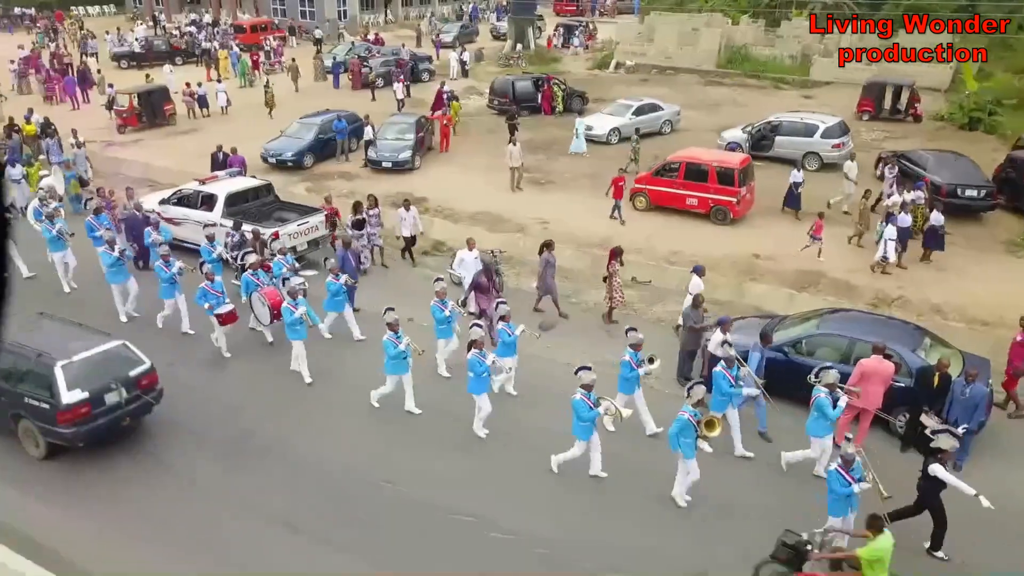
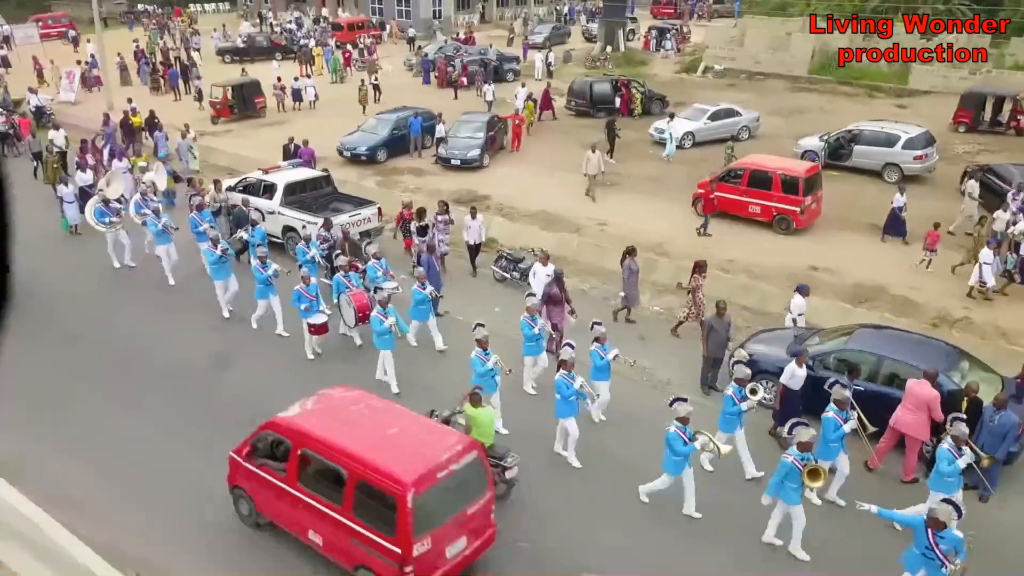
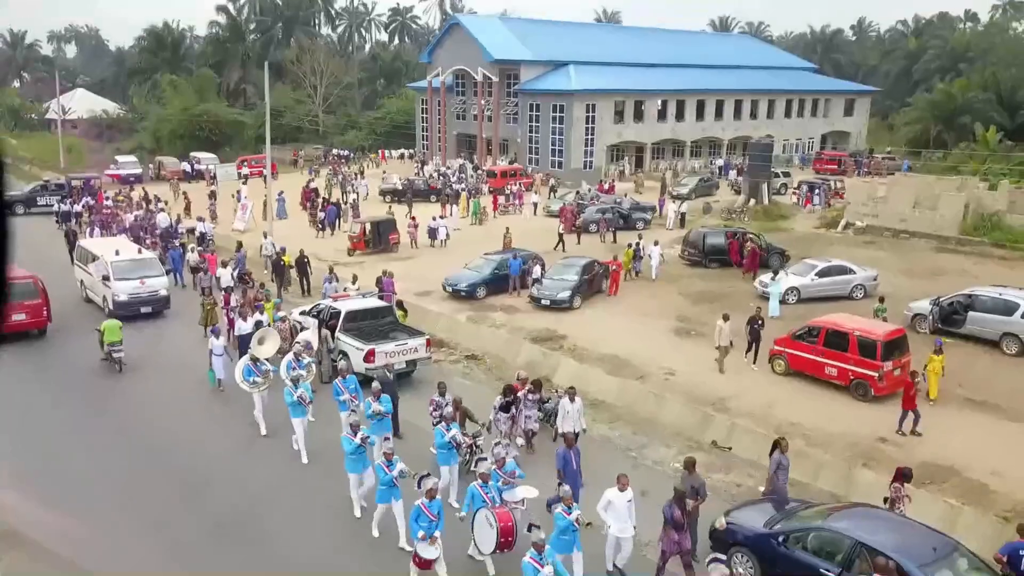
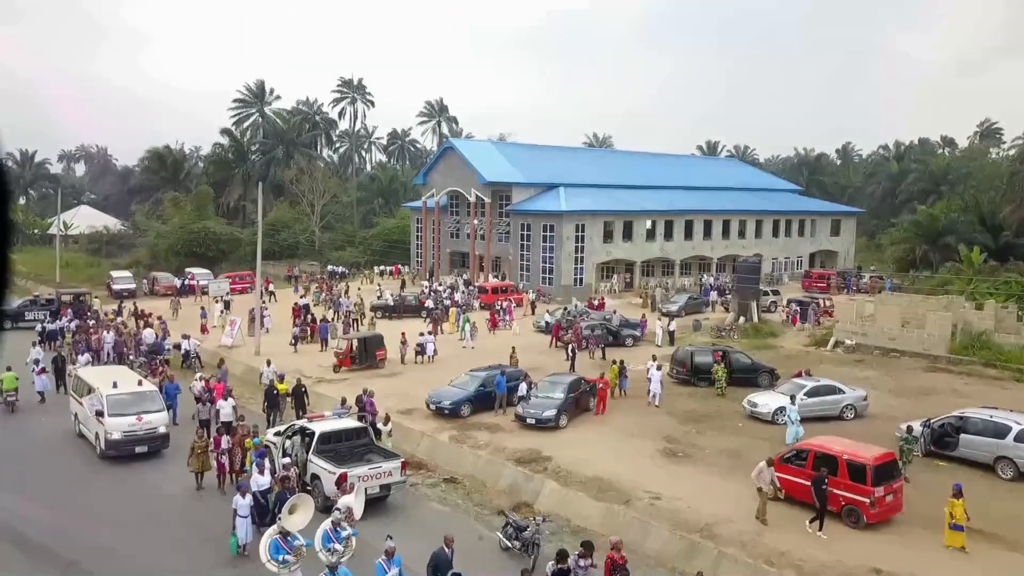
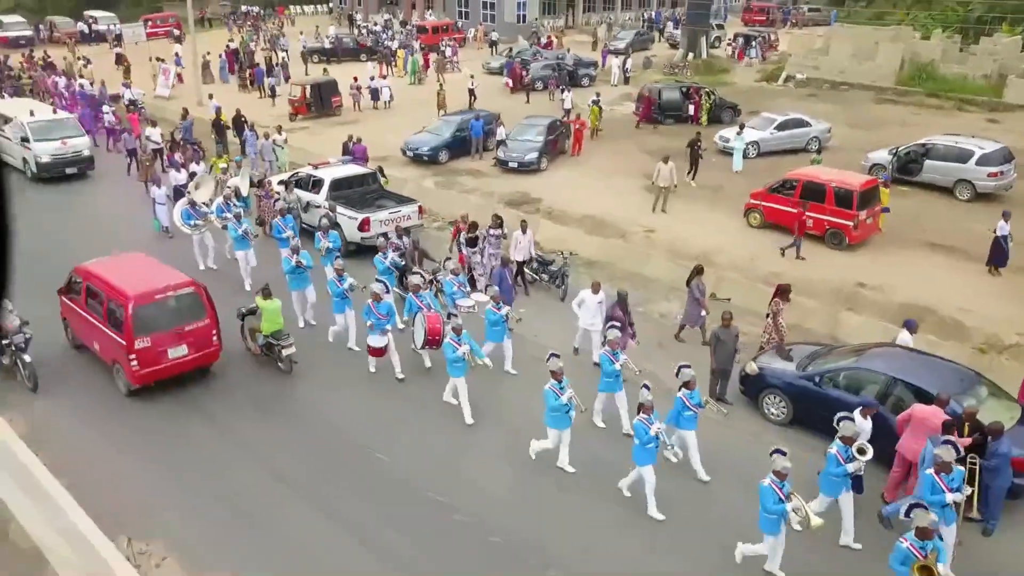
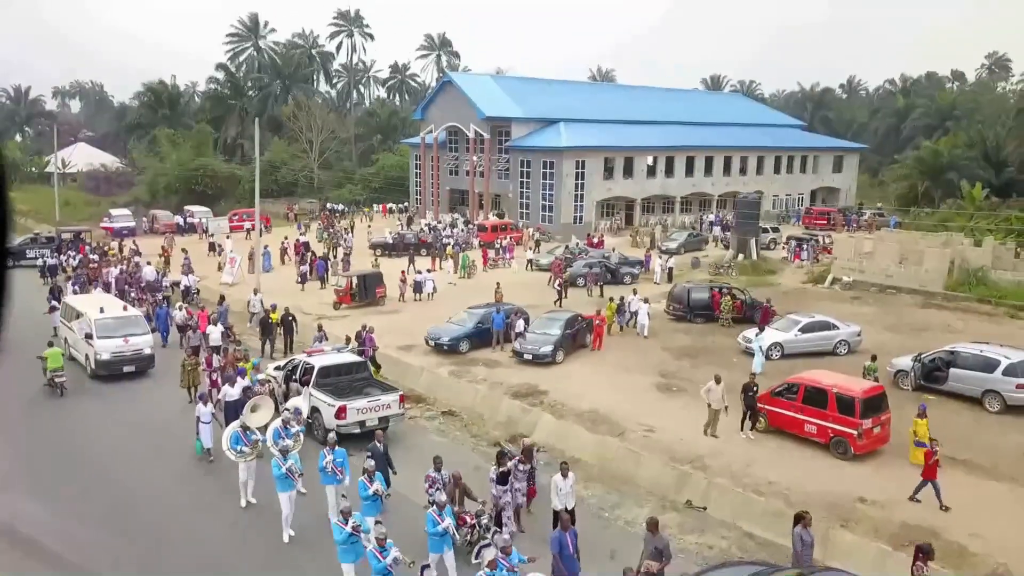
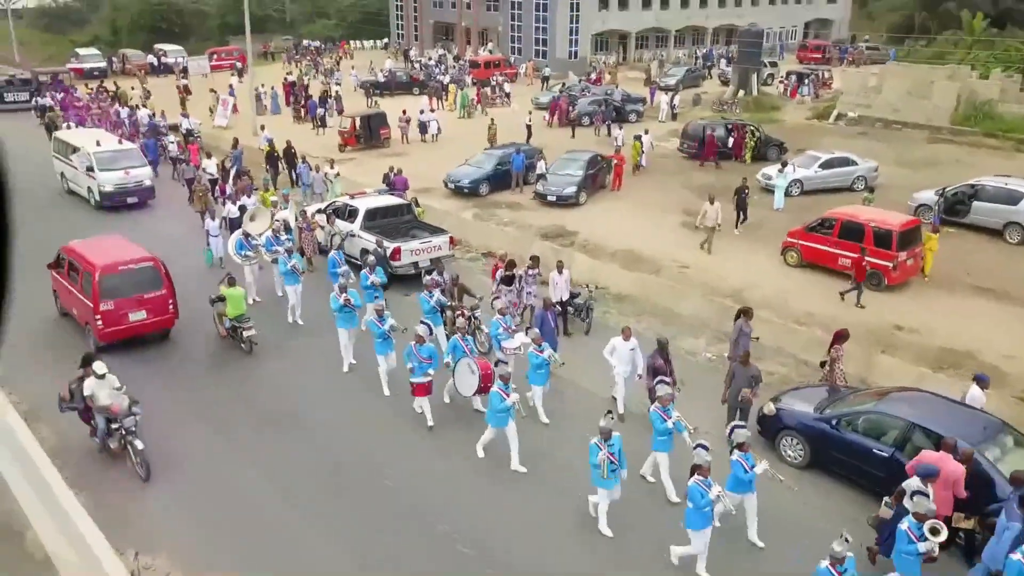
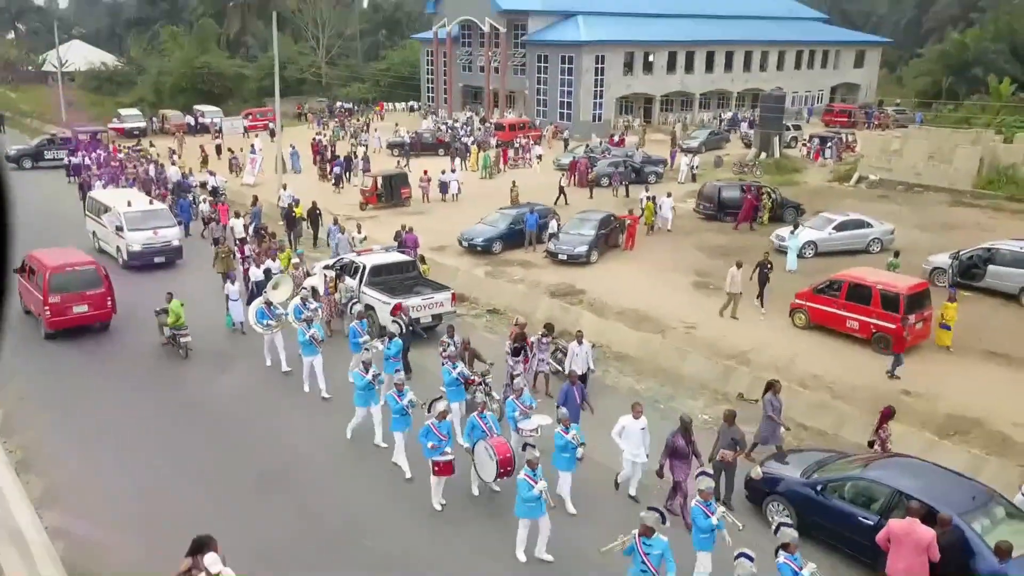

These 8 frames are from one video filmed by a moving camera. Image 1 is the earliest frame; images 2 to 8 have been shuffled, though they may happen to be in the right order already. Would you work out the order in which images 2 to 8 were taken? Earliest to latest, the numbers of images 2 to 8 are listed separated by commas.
2, 5, 7, 8, 3, 6, 4
